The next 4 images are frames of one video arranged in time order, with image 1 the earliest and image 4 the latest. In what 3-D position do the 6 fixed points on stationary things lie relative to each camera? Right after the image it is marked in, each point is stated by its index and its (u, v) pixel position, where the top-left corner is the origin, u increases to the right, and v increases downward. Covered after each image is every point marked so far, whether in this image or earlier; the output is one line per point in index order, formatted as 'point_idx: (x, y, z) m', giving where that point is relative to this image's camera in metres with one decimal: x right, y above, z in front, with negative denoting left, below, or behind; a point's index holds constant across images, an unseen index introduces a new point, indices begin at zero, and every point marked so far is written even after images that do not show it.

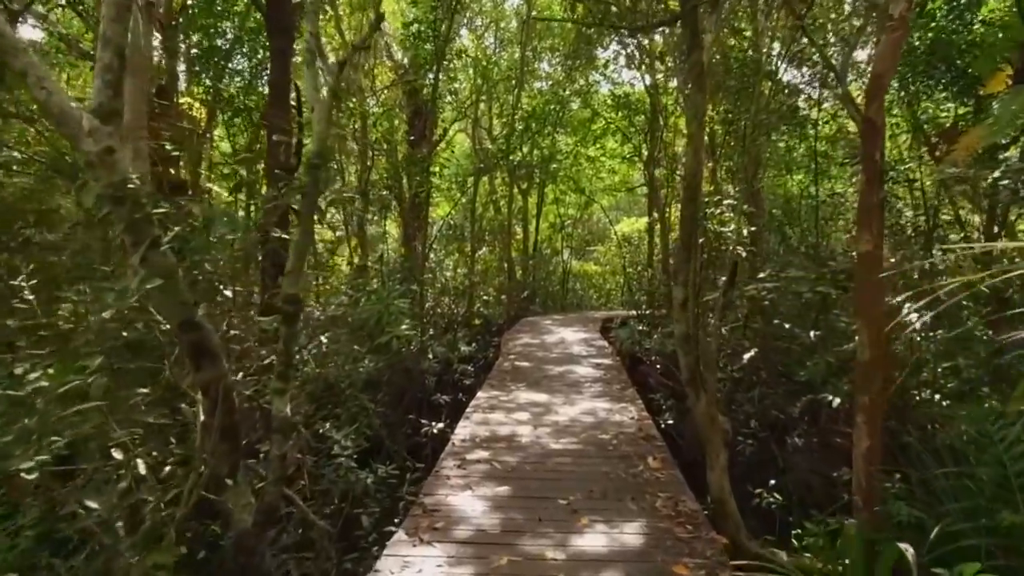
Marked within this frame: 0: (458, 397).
0: (-0.6, -1.2, +7.5) m
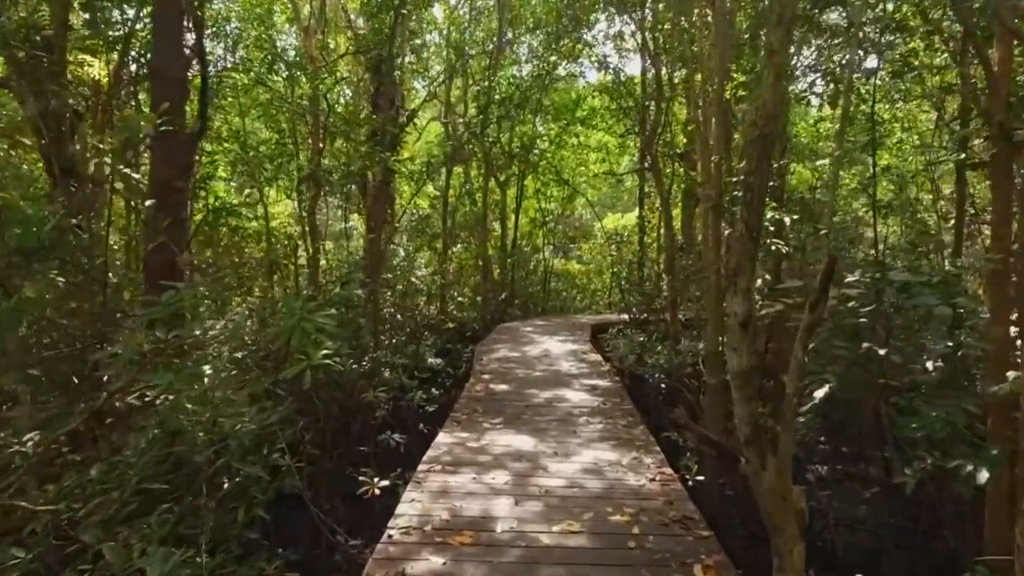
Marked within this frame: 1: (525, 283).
0: (-0.8, -1.2, +6.0) m
1: (+0.3, +0.1, +15.7) m
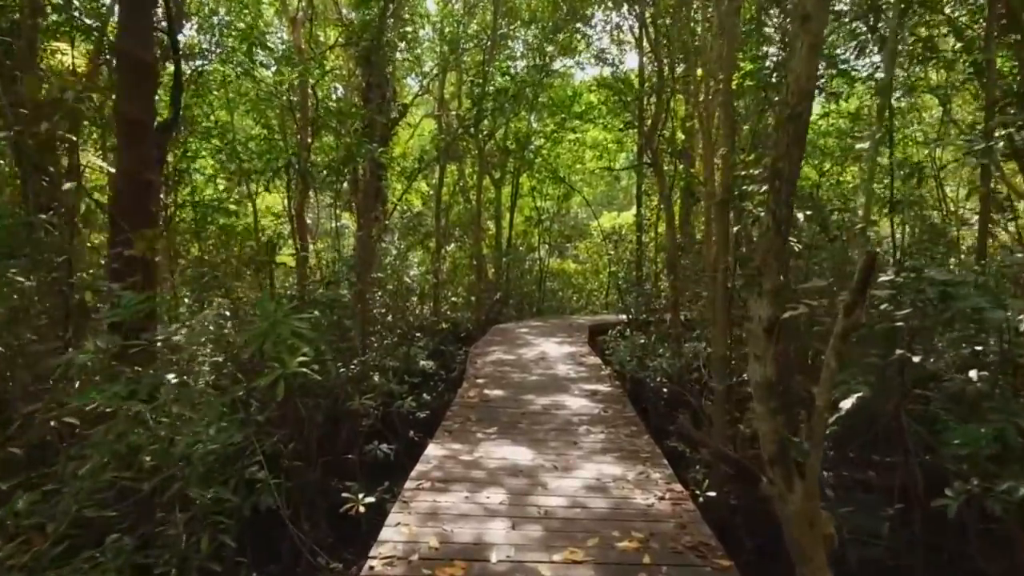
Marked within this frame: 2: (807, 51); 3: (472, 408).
0: (-0.9, -1.2, +5.7) m
1: (+0.2, +0.1, +15.4) m
2: (+1.0, +0.8, +2.2) m
3: (-0.3, -0.9, +5.0) m
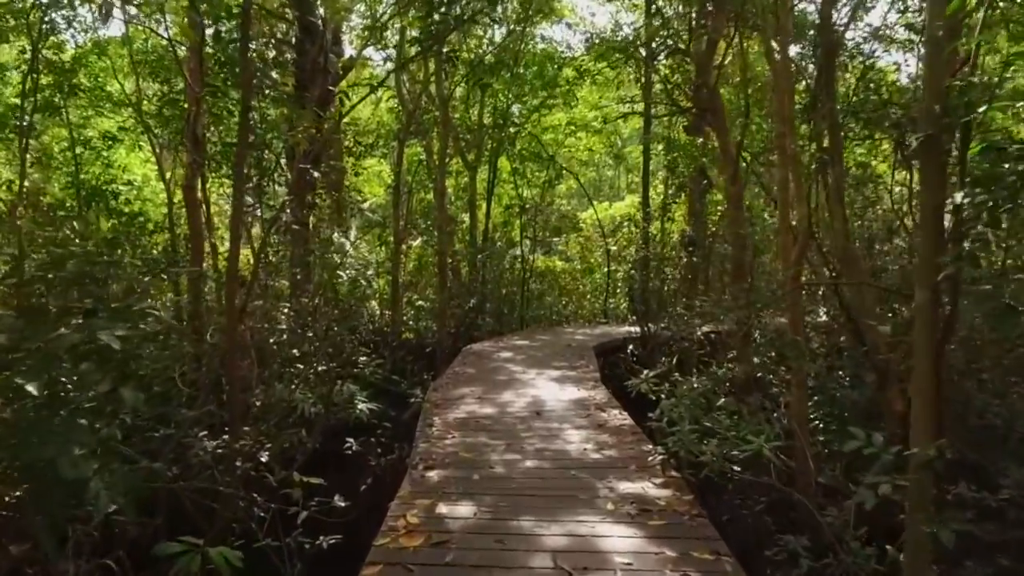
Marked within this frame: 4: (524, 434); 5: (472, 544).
0: (-1.0, -1.4, +3.1) m
1: (-0.3, +0.1, +12.8) m
2: (+1.0, +0.6, -0.4) m
3: (-0.4, -1.0, +2.4) m
4: (+0.1, -0.9, +4.1) m
5: (-0.2, -1.0, +2.6) m
